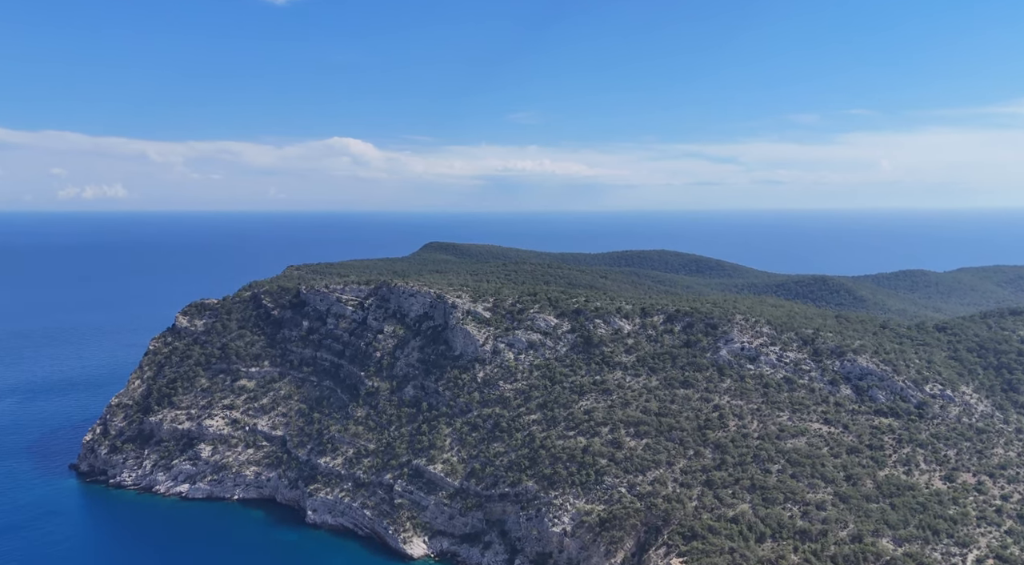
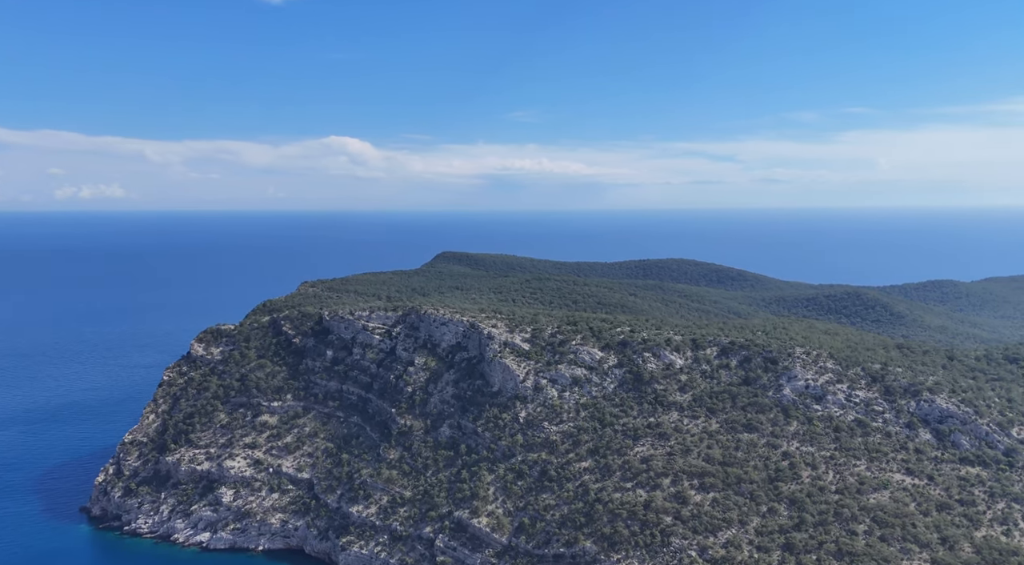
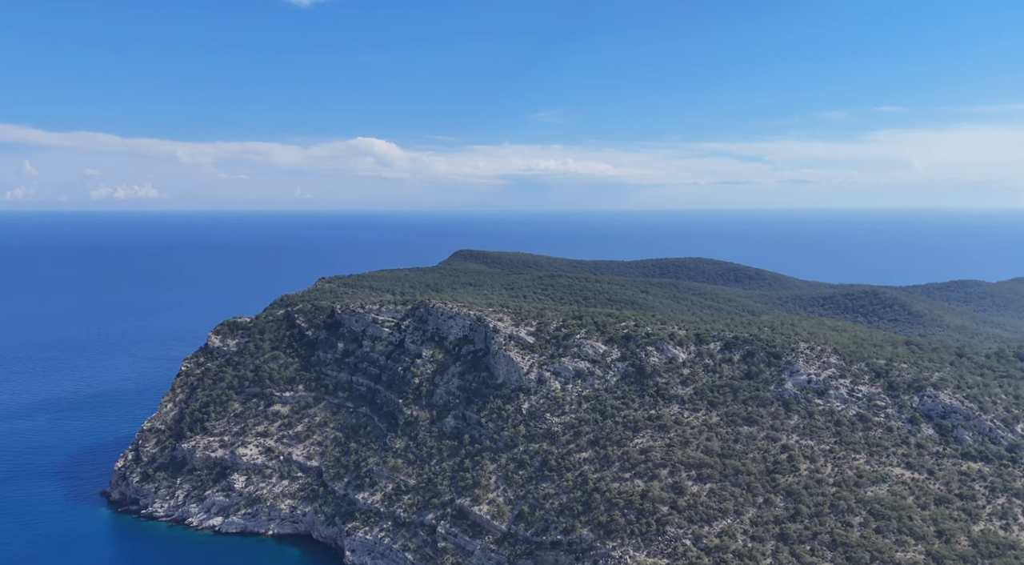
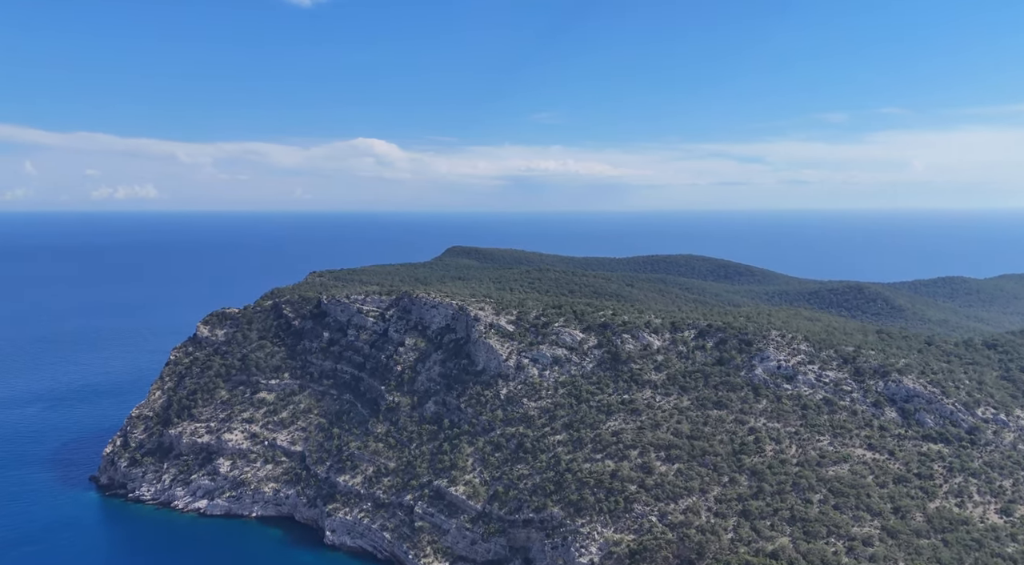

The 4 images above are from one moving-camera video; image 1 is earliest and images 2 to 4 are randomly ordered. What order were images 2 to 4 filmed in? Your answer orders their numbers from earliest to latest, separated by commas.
4, 3, 2
